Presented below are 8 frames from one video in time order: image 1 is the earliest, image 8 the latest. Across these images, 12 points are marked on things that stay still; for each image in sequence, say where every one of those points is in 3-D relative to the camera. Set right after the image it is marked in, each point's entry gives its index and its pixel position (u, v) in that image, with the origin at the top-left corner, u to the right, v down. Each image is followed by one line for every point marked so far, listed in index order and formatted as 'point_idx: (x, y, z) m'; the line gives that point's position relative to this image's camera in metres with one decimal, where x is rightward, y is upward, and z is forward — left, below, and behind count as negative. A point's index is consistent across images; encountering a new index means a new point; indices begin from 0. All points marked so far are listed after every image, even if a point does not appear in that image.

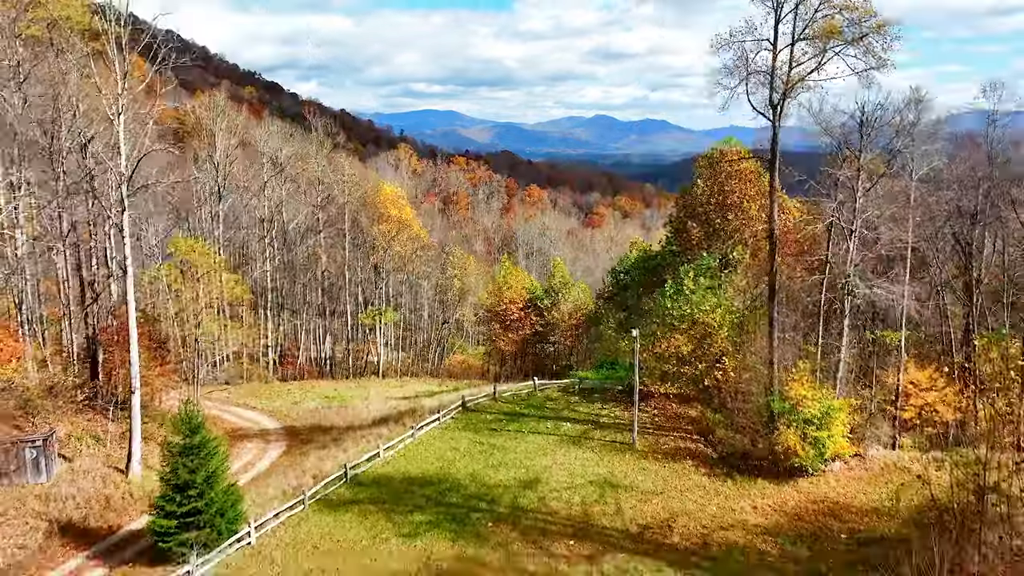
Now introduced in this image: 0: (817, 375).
0: (+8.5, -2.4, +17.7) m
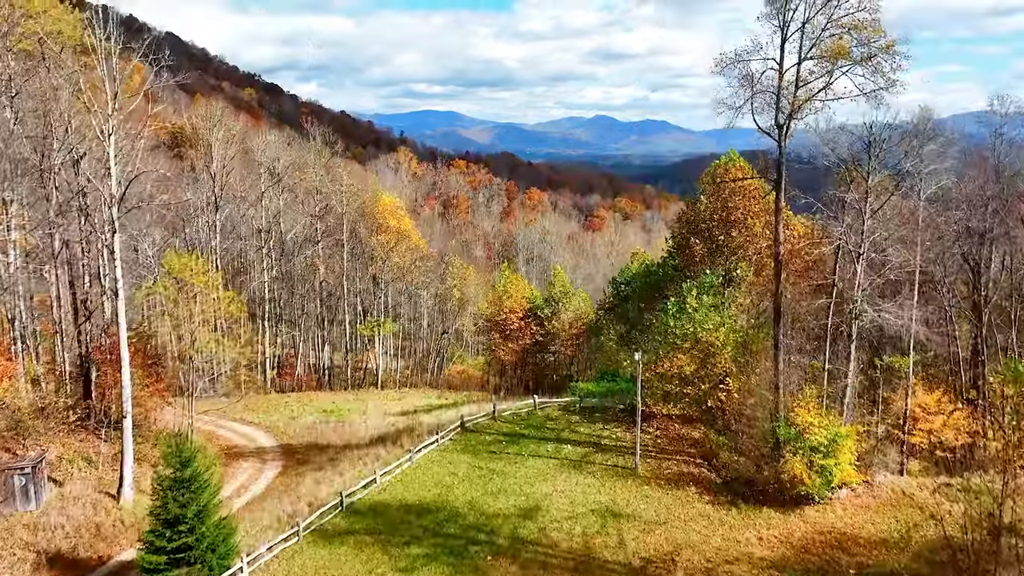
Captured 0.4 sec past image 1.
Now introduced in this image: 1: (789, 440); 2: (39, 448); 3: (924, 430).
0: (+8.5, -3.1, +17.3) m
1: (+7.2, -4.0, +16.5) m
2: (-14.9, -5.0, +19.9) m
3: (+12.8, -4.4, +19.6) m
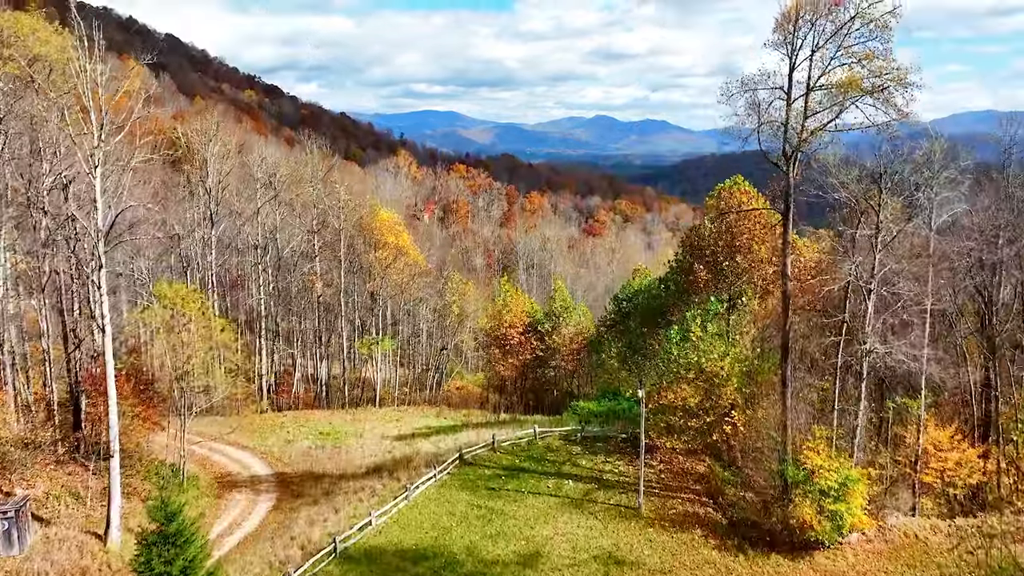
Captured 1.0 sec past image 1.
0: (+8.5, -4.1, +16.8) m
1: (+7.2, -4.9, +16.0) m
2: (-14.9, -6.0, +19.3) m
3: (+12.7, -5.4, +19.0) m
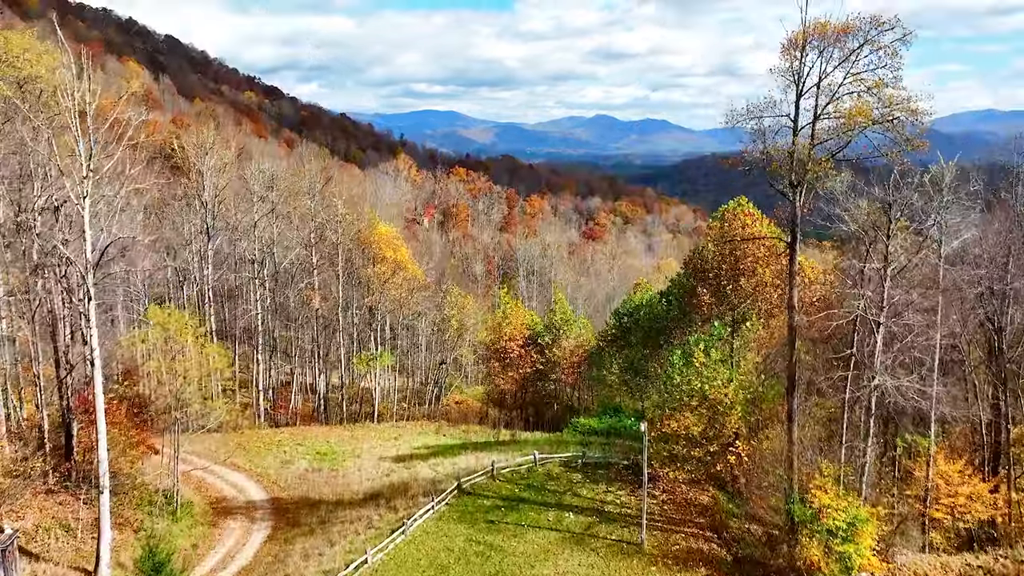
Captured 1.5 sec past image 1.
0: (+8.5, -4.9, +16.3) m
1: (+7.2, -5.8, +15.5) m
2: (-14.9, -6.9, +18.9) m
3: (+12.7, -6.3, +18.6) m
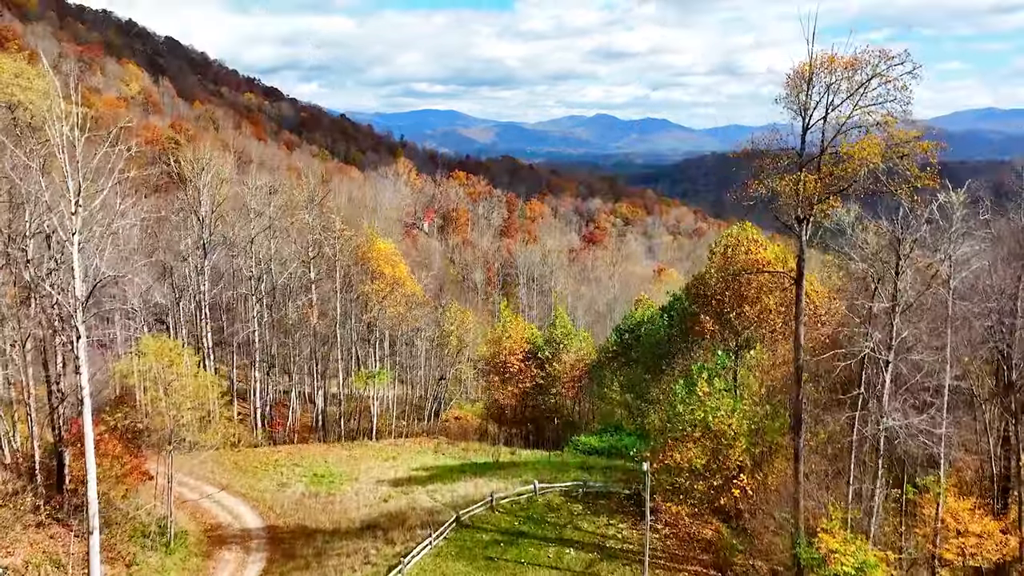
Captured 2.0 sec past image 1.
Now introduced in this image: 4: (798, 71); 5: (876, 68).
0: (+8.5, -5.9, +15.9) m
1: (+7.2, -6.8, +15.1) m
2: (-14.9, -7.8, +18.5) m
3: (+12.7, -7.2, +18.2) m
4: (+6.9, +5.1, +15.2) m
5: (+8.3, +4.9, +14.4) m
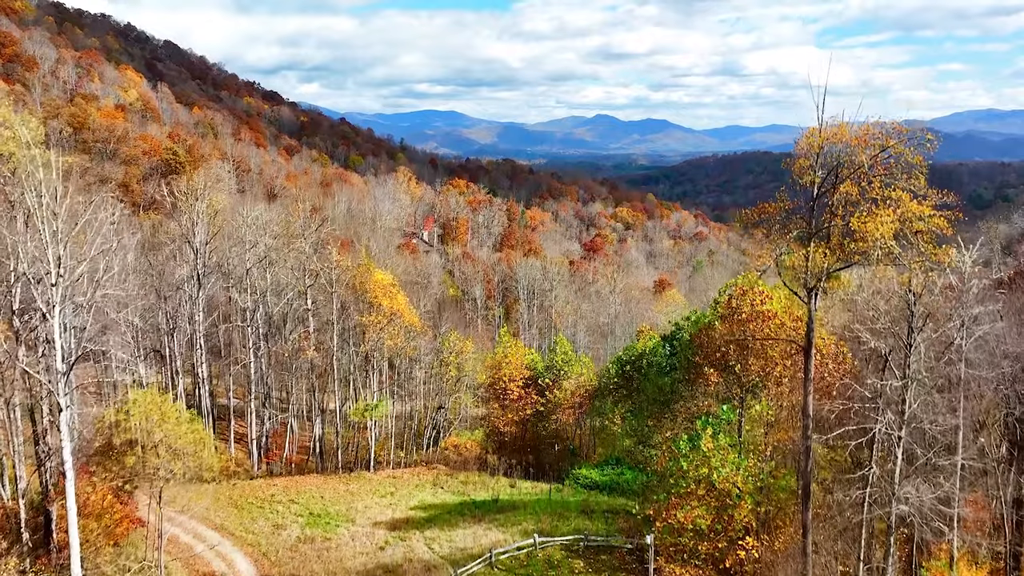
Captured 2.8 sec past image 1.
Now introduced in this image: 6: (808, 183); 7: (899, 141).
0: (+8.5, -7.6, +15.4) m
1: (+7.1, -8.5, +14.6) m
2: (-15.0, -9.5, +18.0) m
3: (+12.7, -8.9, +17.6) m
4: (+6.8, +3.4, +14.7) m
5: (+8.3, +3.2, +13.9) m
6: (+6.9, +2.5, +14.8) m
7: (+8.5, +3.2, +13.8) m
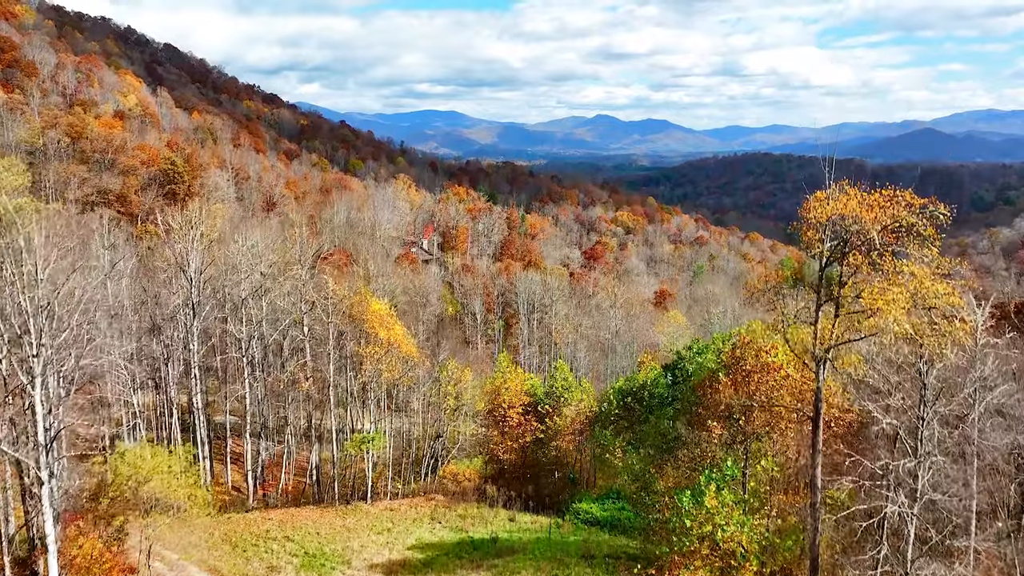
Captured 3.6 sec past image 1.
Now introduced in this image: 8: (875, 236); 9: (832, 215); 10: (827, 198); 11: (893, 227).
0: (+8.4, -9.3, +14.8) m
1: (+7.1, -10.1, +14.0) m
2: (-15.0, -11.2, +17.5) m
3: (+12.6, -10.6, +17.1) m
4: (+6.8, +1.7, +14.1) m
5: (+8.3, +1.5, +13.3) m
6: (+6.9, +0.9, +14.2) m
7: (+8.4, +1.5, +13.2) m
8: (+7.8, +1.0, +13.5) m
9: (+7.1, +1.6, +13.9) m
10: (+7.0, +1.9, +13.9) m
11: (+8.1, +1.3, +13.4) m
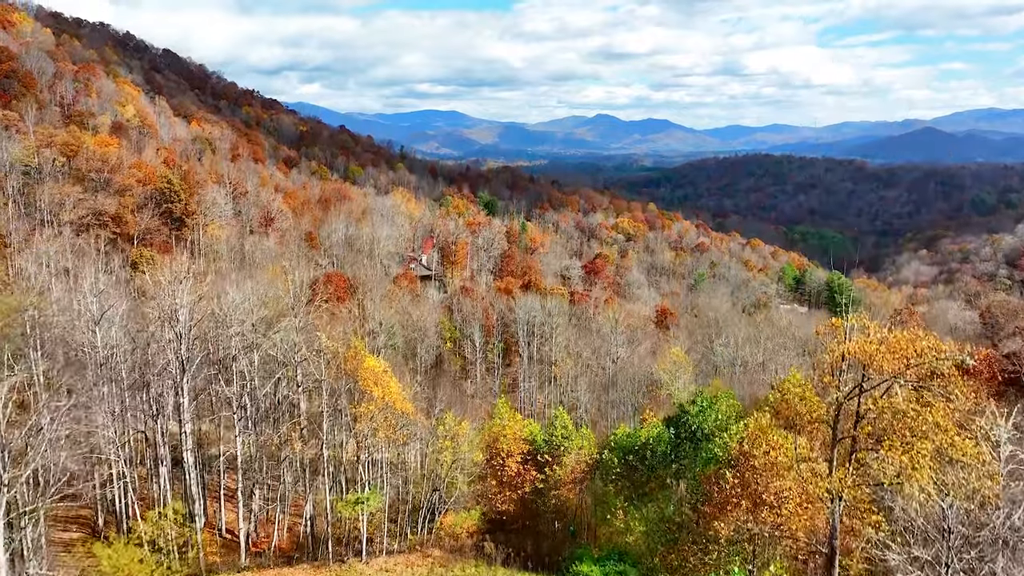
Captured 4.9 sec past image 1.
0: (+8.3, -12.2, +13.9) m
1: (+7.0, -13.1, +13.1) m
2: (-15.1, -14.1, +16.5) m
3: (+12.5, -13.6, +16.1) m
4: (+6.7, -1.3, +13.2) m
5: (+8.1, -1.4, +12.4) m
6: (+6.7, -2.1, +13.3) m
7: (+8.3, -1.4, +12.3) m
8: (+7.7, -1.9, +12.5) m
9: (+7.0, -1.4, +12.9) m
10: (+6.9, -1.0, +12.9) m
11: (+8.0, -1.7, +12.4) m
